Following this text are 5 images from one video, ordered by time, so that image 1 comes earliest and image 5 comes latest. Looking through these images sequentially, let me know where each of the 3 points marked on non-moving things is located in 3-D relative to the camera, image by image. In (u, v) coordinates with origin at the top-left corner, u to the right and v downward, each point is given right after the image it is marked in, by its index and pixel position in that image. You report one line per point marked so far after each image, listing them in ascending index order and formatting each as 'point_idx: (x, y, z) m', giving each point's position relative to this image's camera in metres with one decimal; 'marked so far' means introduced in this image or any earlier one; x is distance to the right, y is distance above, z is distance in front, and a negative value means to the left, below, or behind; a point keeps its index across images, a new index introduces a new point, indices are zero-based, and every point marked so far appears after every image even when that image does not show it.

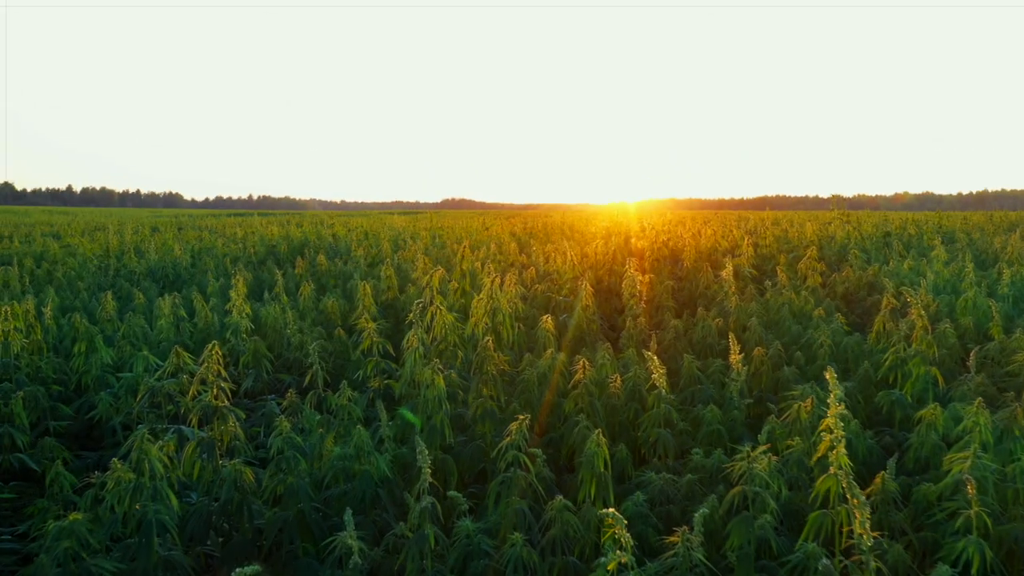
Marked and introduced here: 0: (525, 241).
0: (+0.3, +1.3, +18.7) m
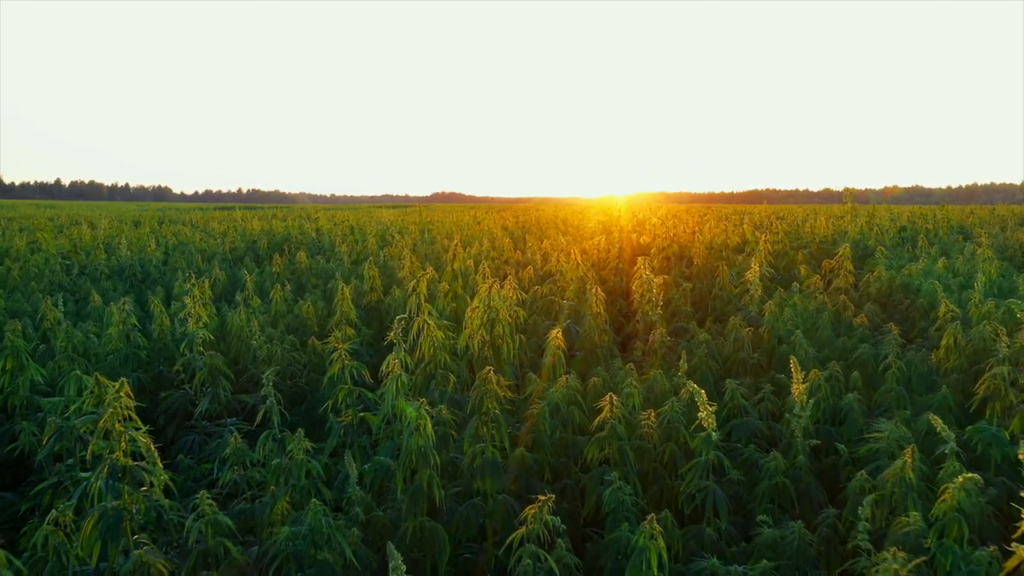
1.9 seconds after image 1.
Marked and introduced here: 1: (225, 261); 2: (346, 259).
0: (+0.2, +1.3, +17.7) m
1: (-6.1, +0.6, +14.5) m
2: (-3.3, +0.6, +13.4) m
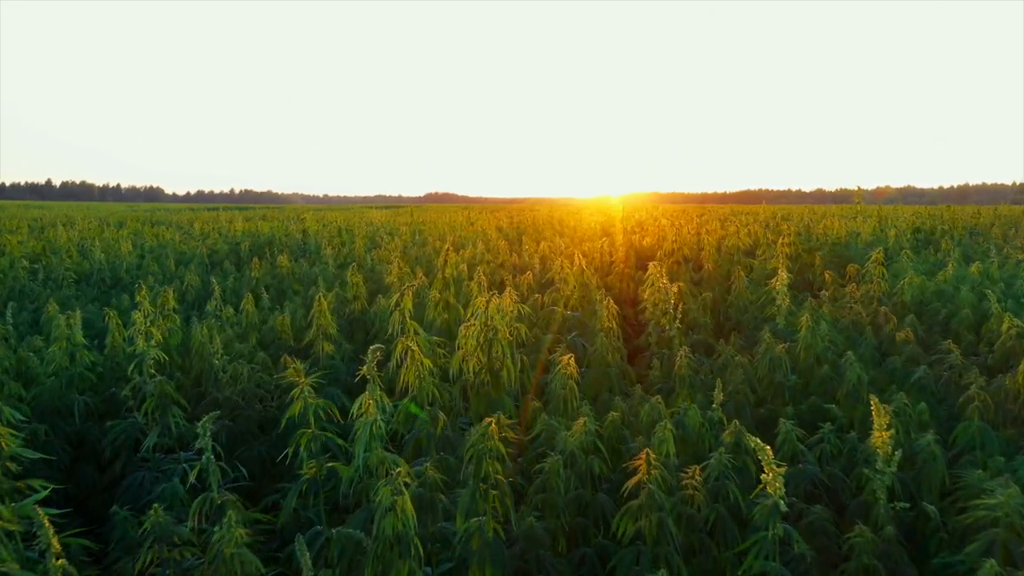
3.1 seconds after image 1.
0: (+0.1, +1.2, +16.8) m
1: (-6.2, +0.4, +13.6) m
2: (-3.4, +0.5, +12.6) m
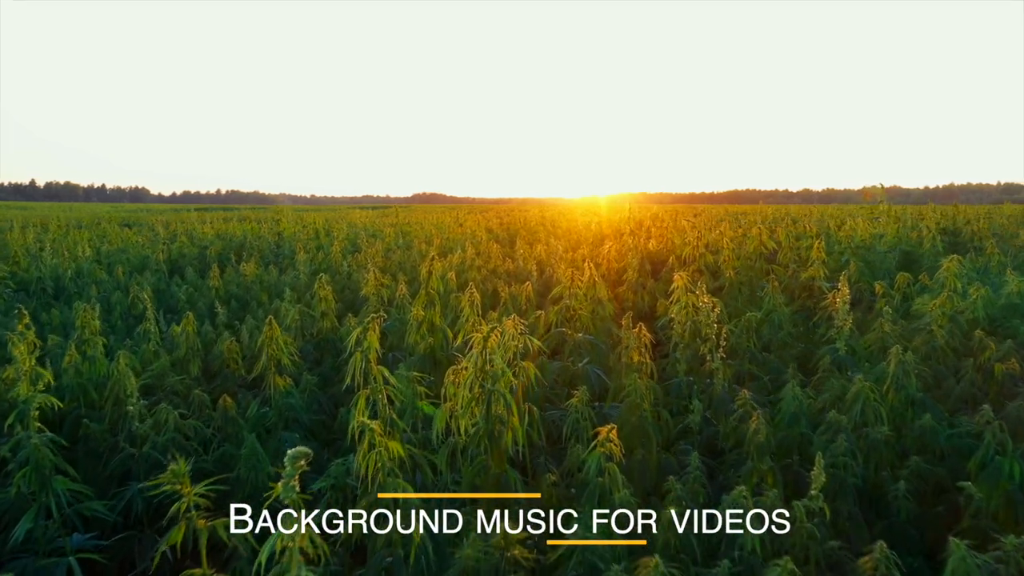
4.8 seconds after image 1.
0: (-0.1, +1.1, +15.5) m
1: (-6.3, +0.3, +12.2) m
2: (-3.5, +0.3, +11.2) m
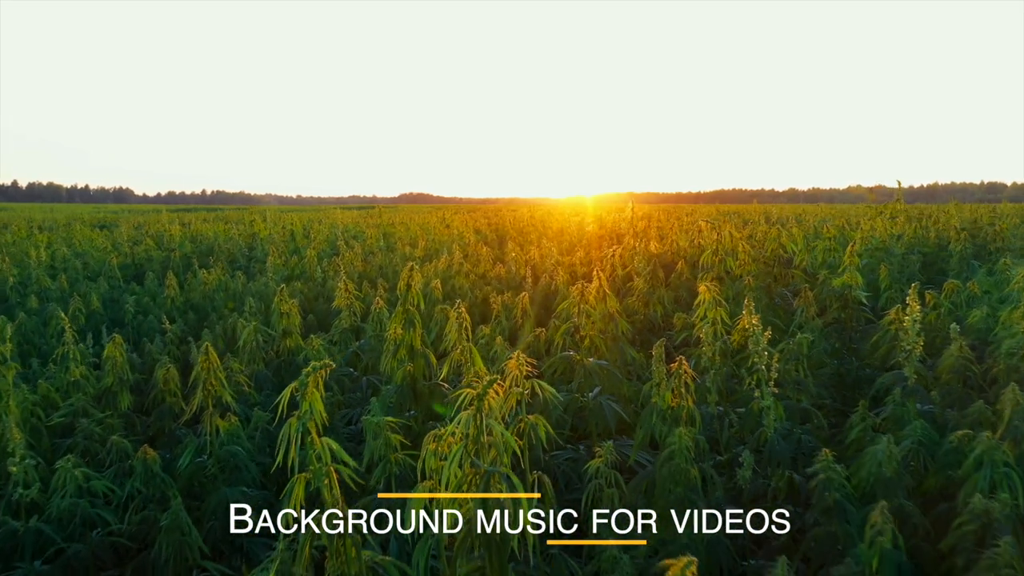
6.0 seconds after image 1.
0: (-0.3, +0.9, +14.4) m
1: (-6.5, +0.1, +11.0) m
2: (-3.6, +0.2, +10.1) m
